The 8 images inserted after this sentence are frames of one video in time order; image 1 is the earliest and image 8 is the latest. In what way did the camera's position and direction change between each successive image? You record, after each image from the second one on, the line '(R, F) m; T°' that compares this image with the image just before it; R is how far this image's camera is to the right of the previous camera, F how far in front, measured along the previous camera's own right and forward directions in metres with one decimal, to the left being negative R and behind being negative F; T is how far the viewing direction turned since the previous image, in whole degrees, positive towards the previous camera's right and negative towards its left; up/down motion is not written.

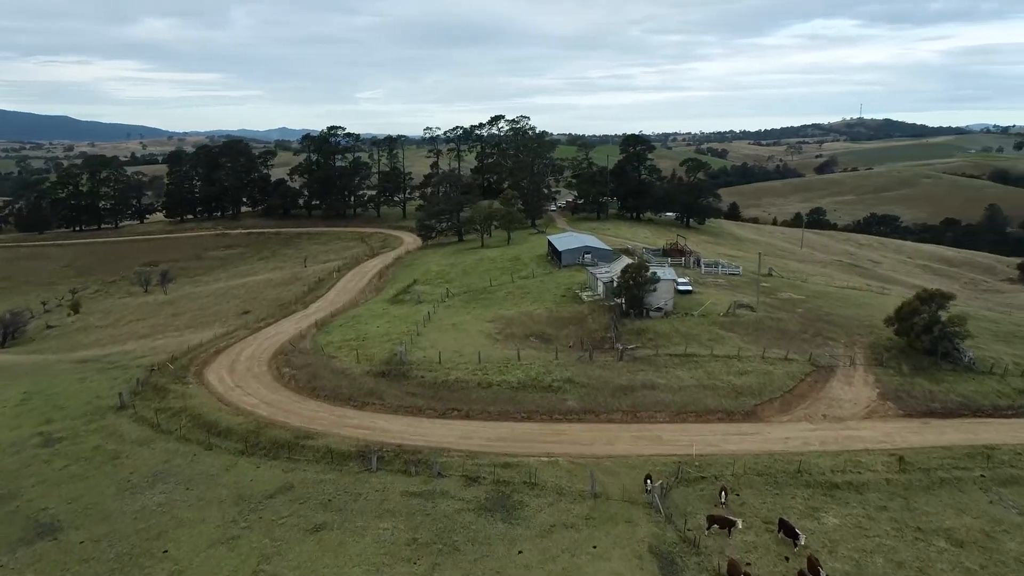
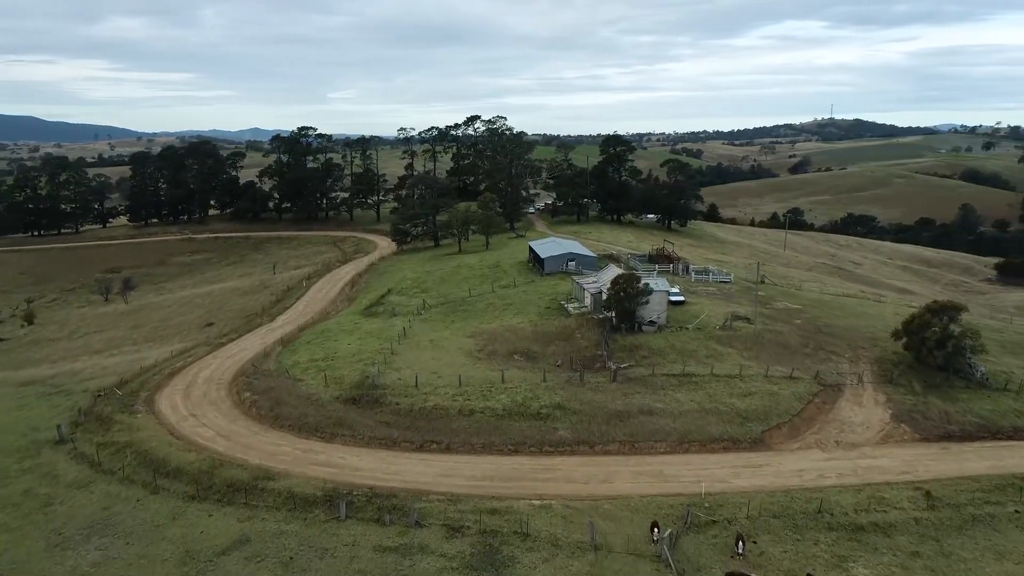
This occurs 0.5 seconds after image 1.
(-0.3, +3.0) m; +2°
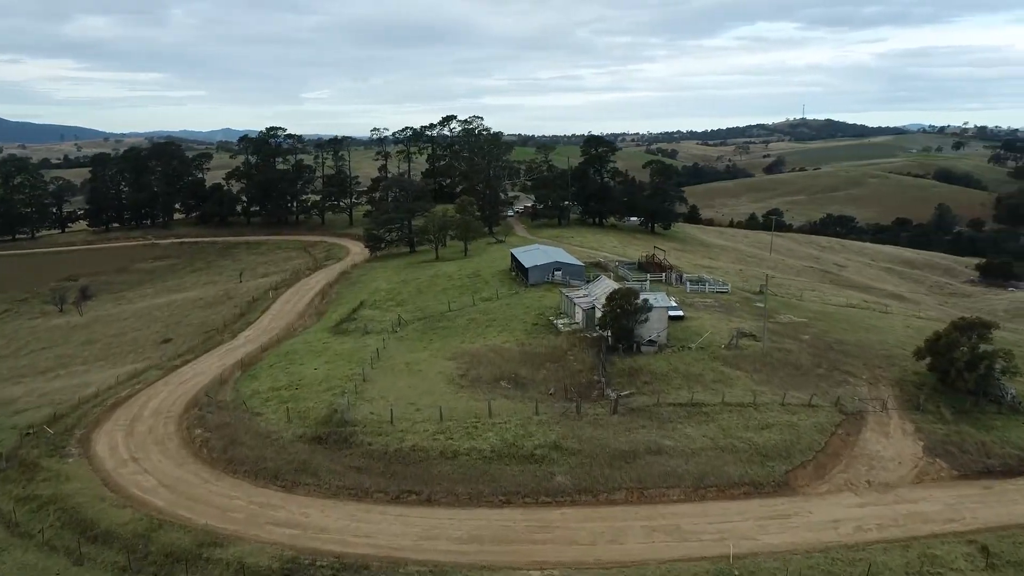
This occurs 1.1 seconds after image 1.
(-0.4, +3.8) m; +2°
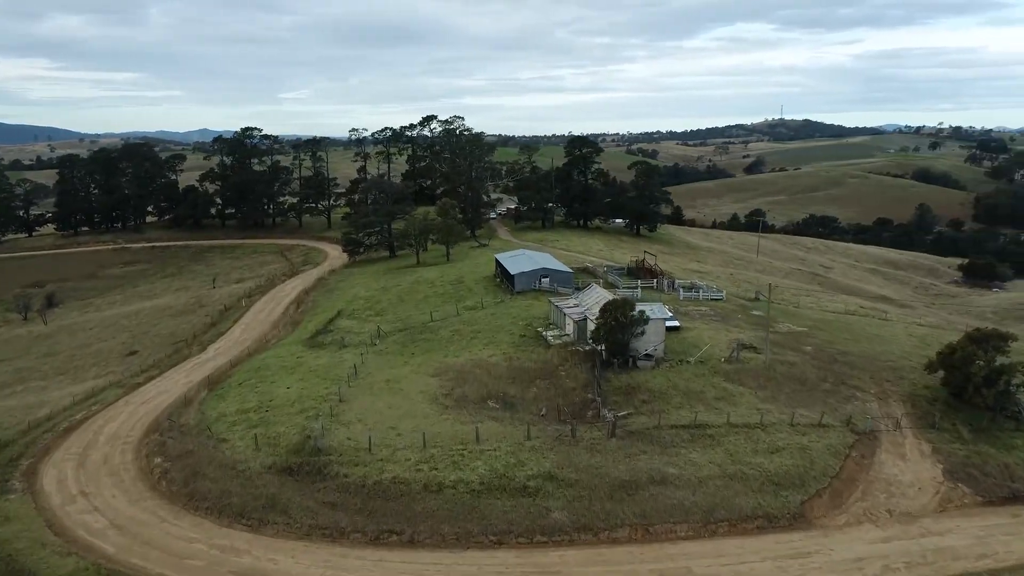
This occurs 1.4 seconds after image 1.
(-0.3, +2.3) m; +1°
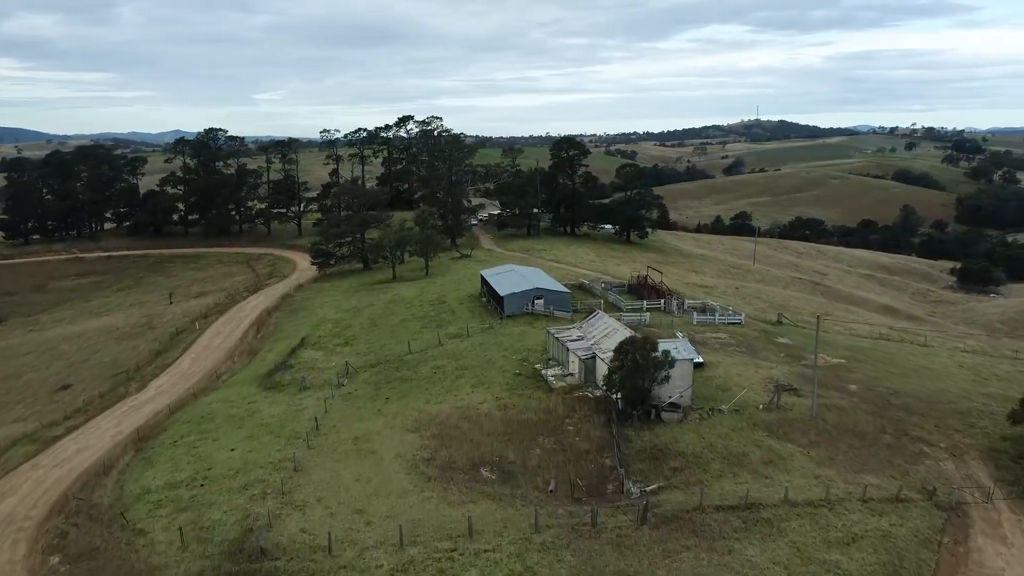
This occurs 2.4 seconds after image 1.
(-0.6, +6.0) m; +2°
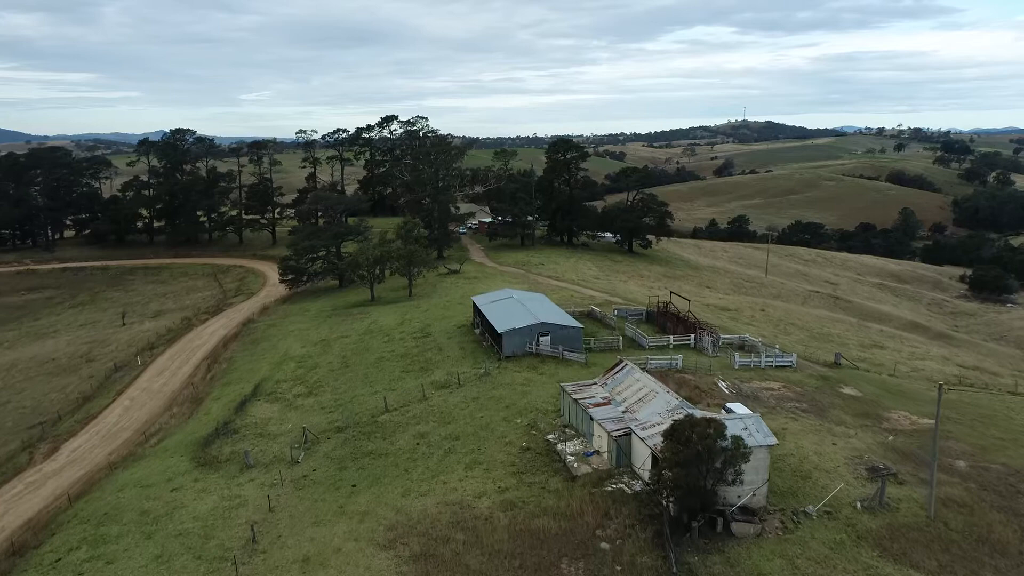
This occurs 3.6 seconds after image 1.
(-0.6, +7.7) m; +1°
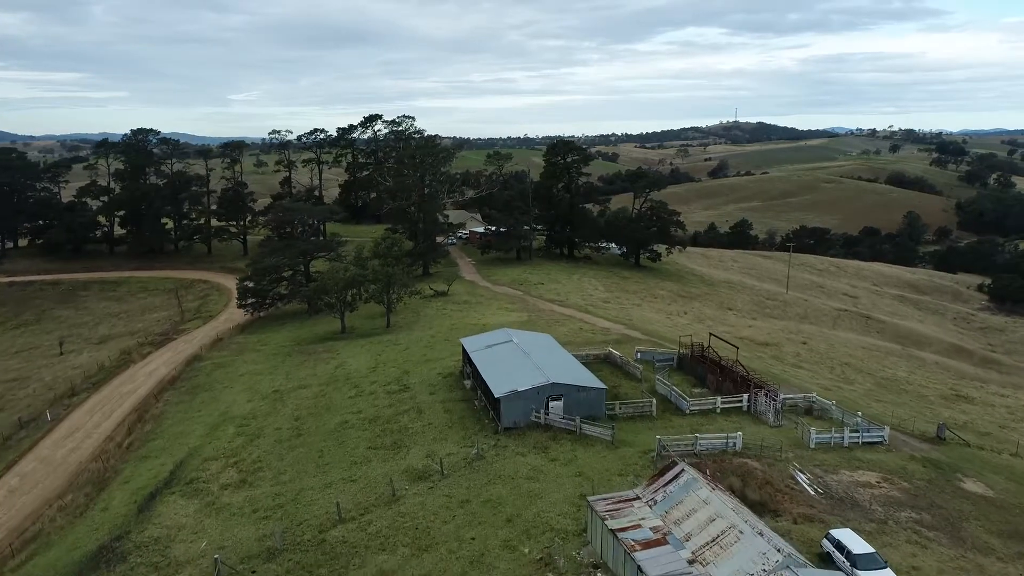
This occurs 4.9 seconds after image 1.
(-0.3, +8.5) m; +1°
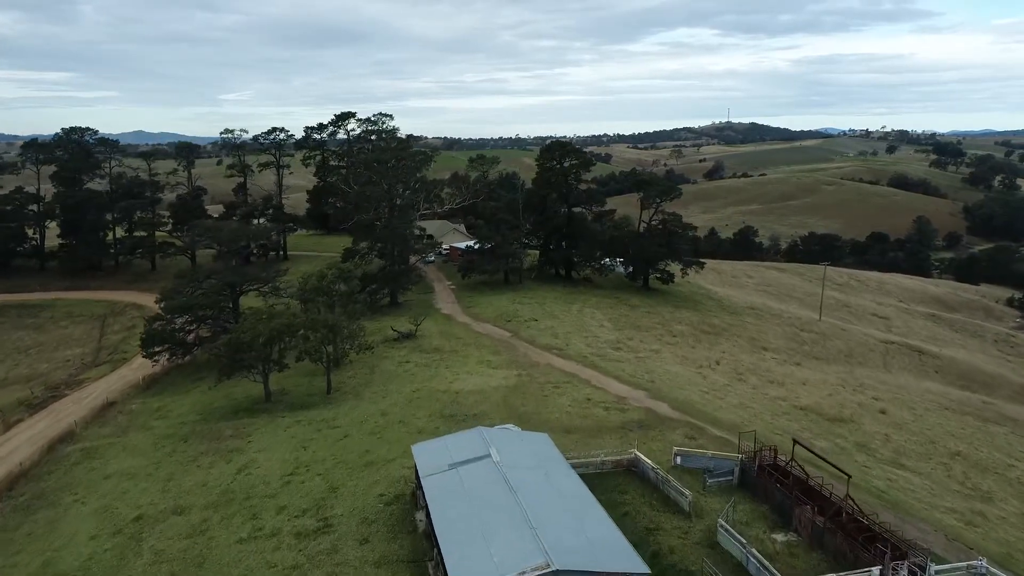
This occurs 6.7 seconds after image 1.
(+0.4, +11.6) m; +1°
